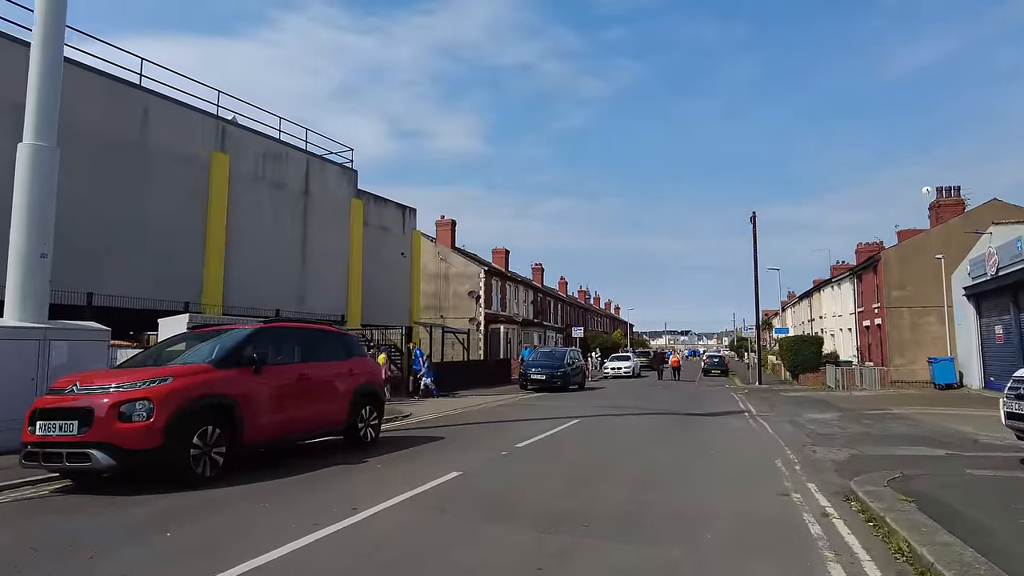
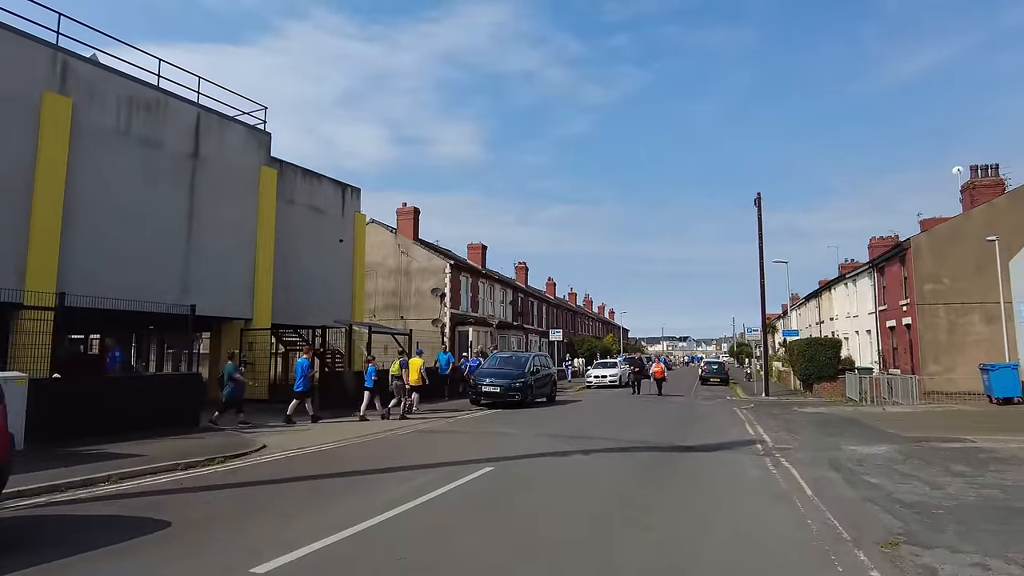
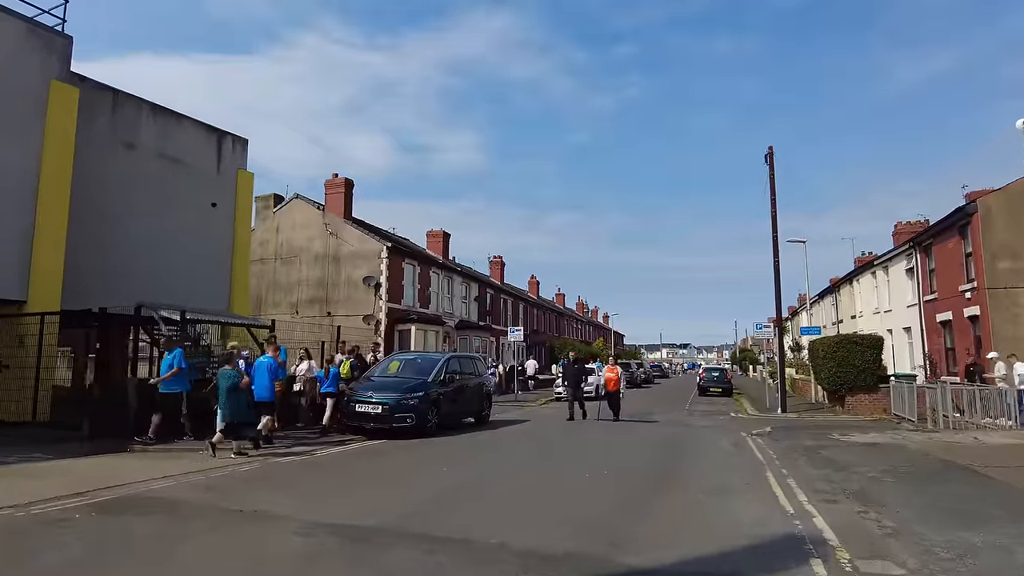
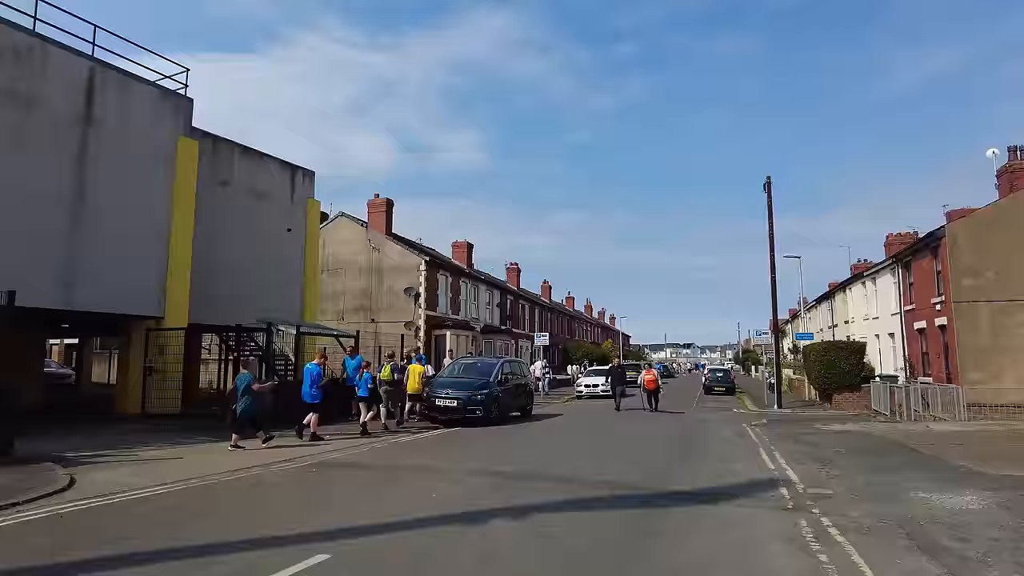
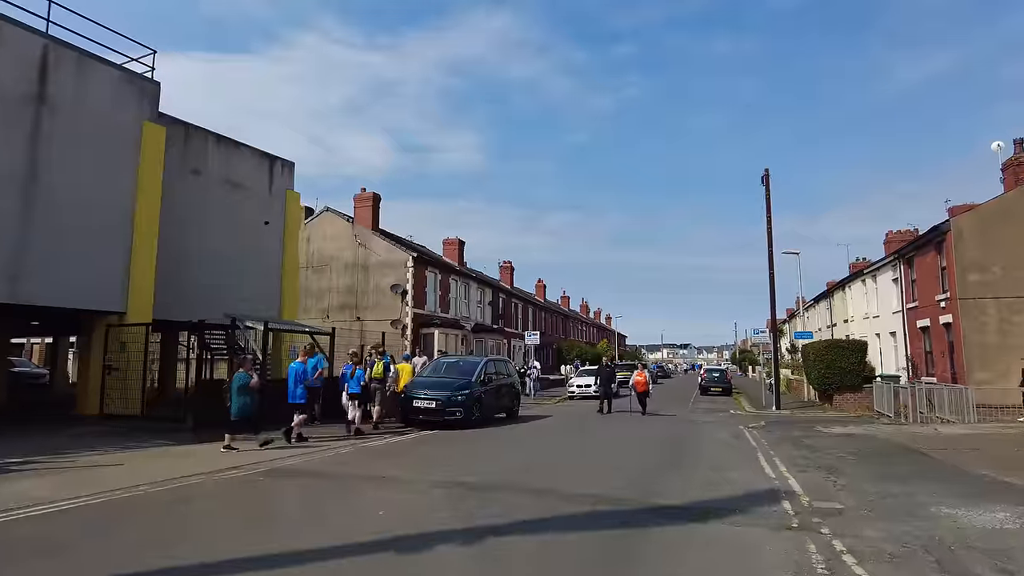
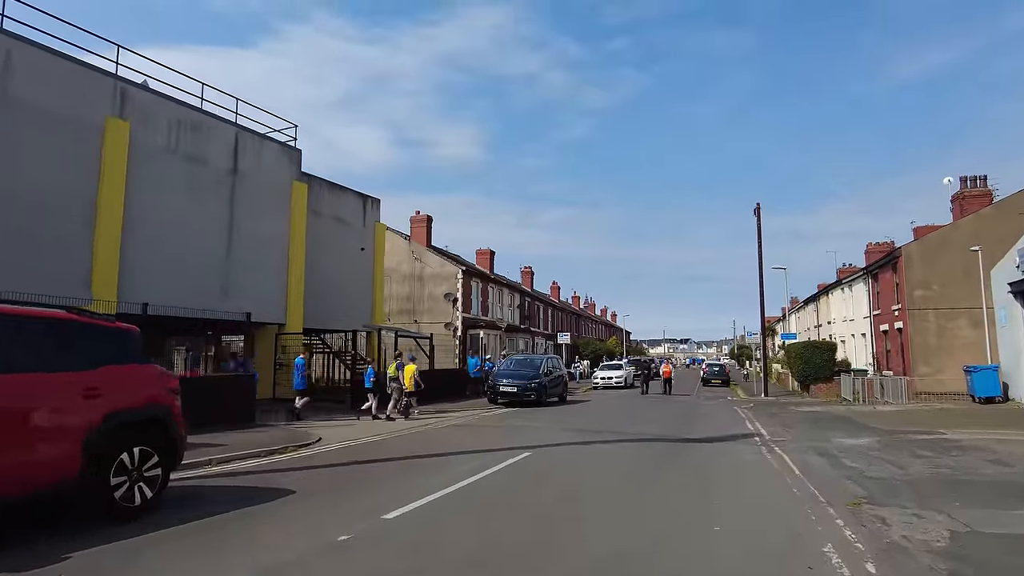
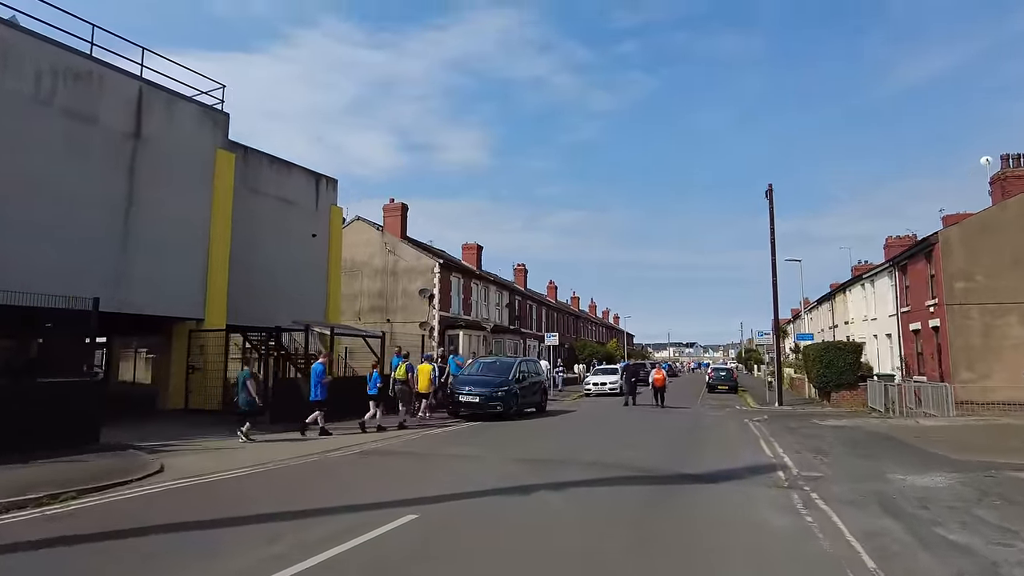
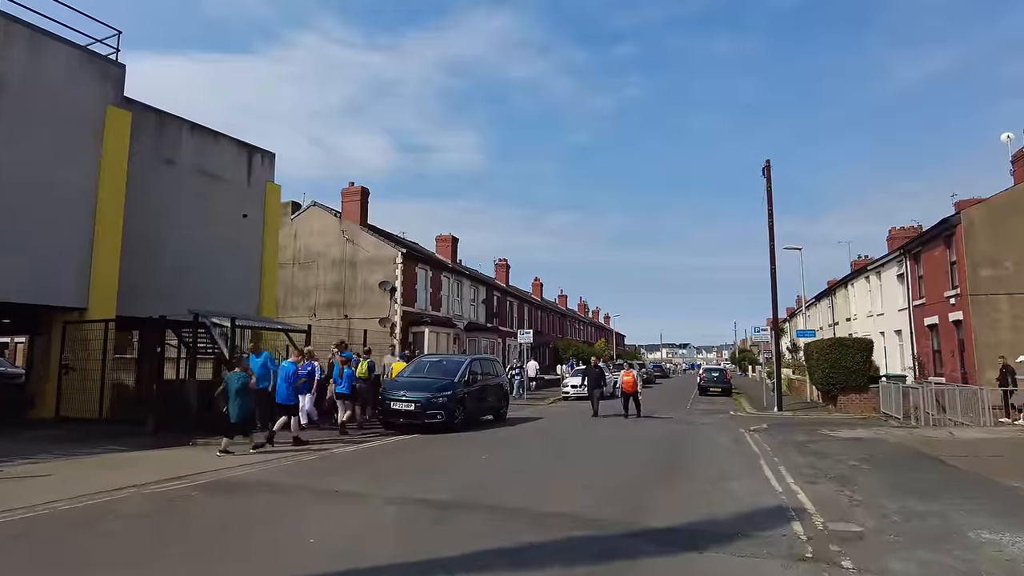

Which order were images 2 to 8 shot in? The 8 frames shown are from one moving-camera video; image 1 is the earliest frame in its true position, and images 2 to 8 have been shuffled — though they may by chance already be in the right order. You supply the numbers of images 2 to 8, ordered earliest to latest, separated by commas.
6, 2, 7, 4, 5, 8, 3
